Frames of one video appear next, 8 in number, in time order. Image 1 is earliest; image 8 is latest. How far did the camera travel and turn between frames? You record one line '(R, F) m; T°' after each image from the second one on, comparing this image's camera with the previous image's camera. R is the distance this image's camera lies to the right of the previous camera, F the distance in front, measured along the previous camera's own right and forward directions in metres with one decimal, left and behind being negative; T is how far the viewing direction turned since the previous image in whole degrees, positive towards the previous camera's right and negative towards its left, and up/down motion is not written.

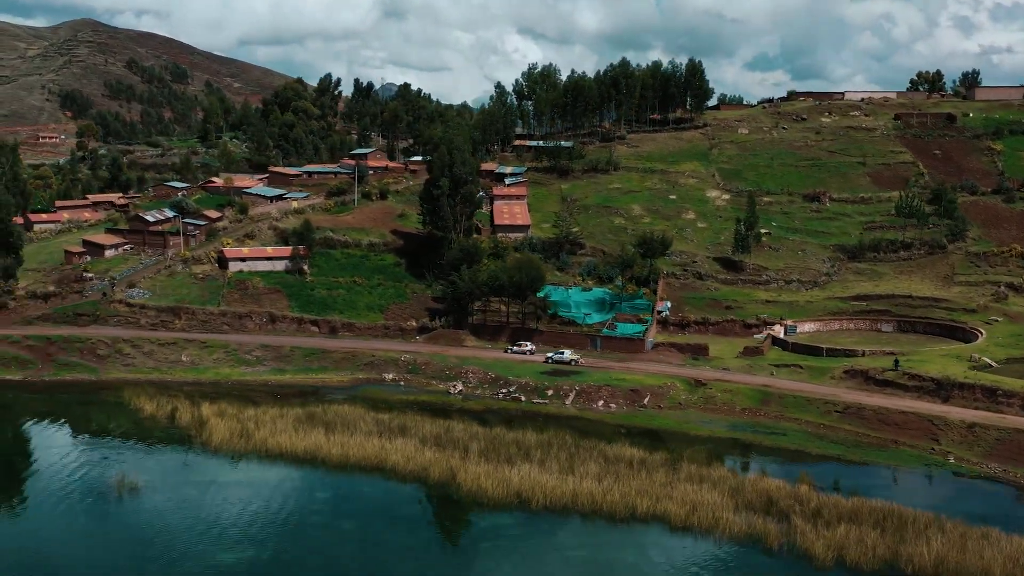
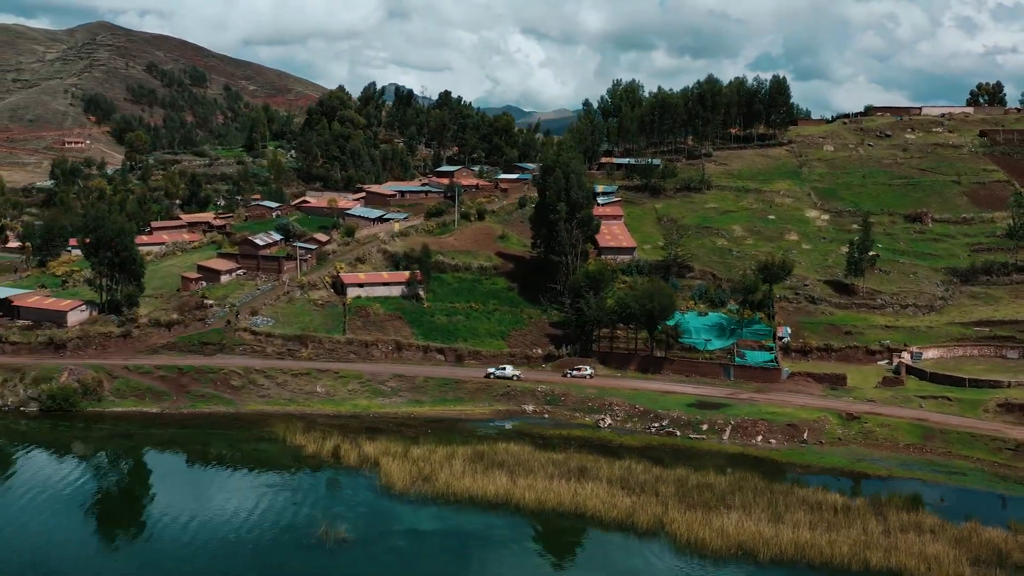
(-4.9, +0.5) m; 0°
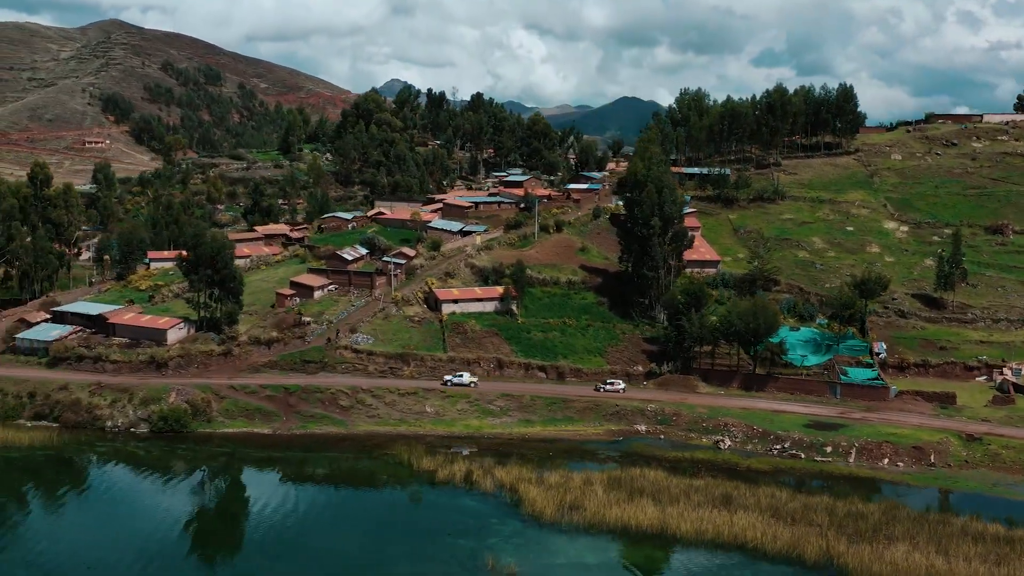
(-3.8, +0.3) m; 0°
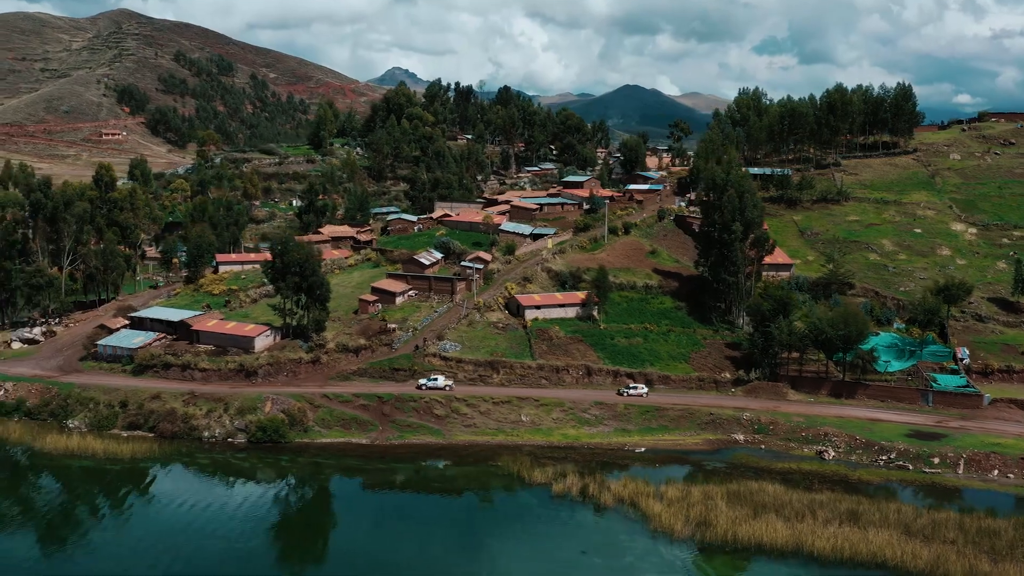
(-3.3, +0.2) m; 0°
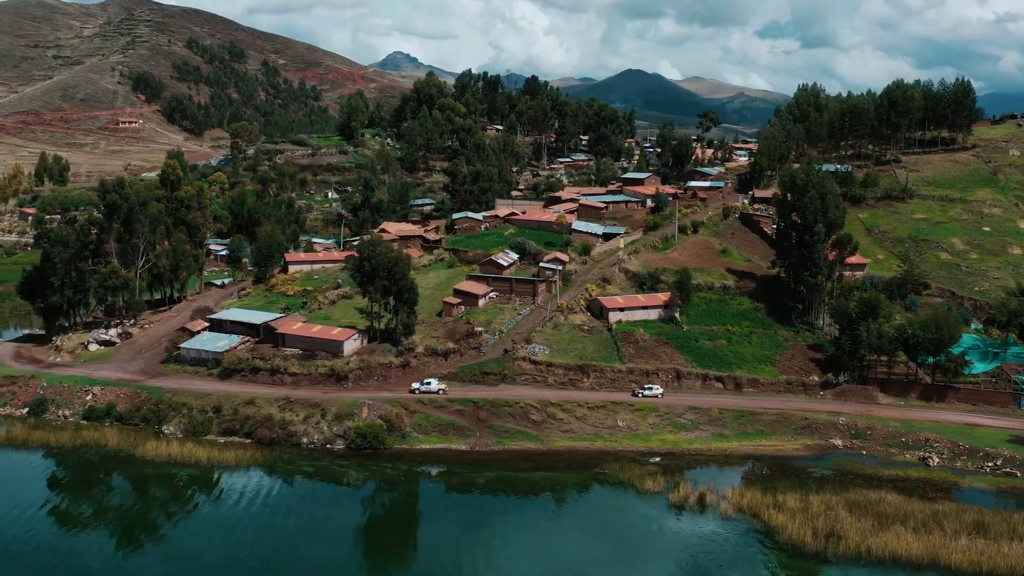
(-3.3, +0.2) m; 0°
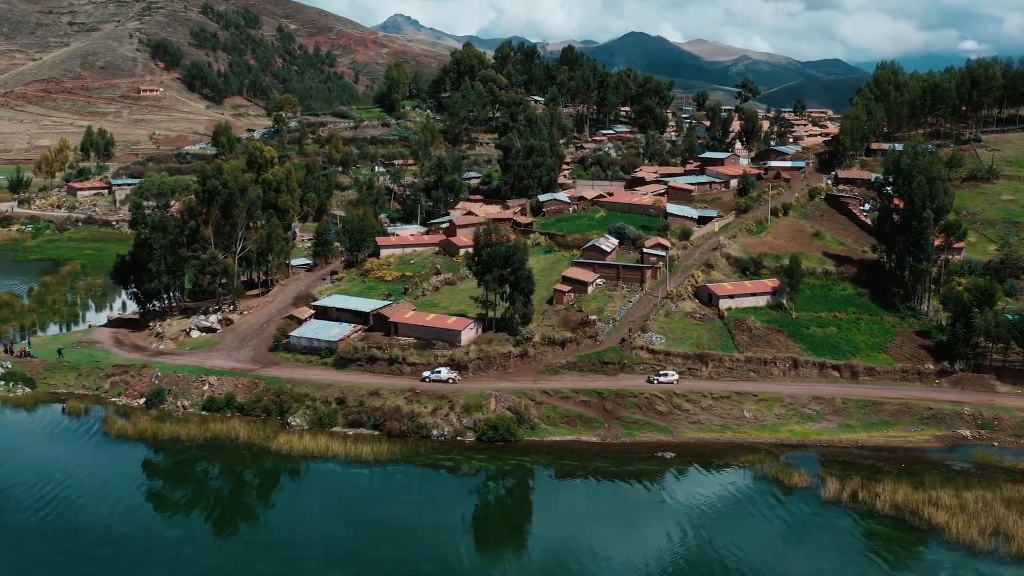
(-4.4, +0.2) m; 0°
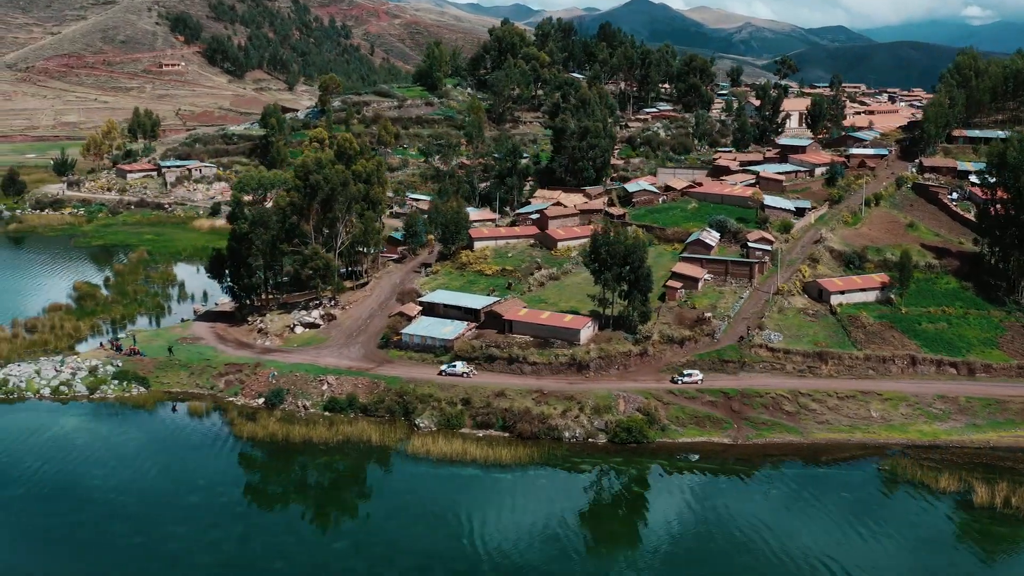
(-4.4, +0.2) m; 0°
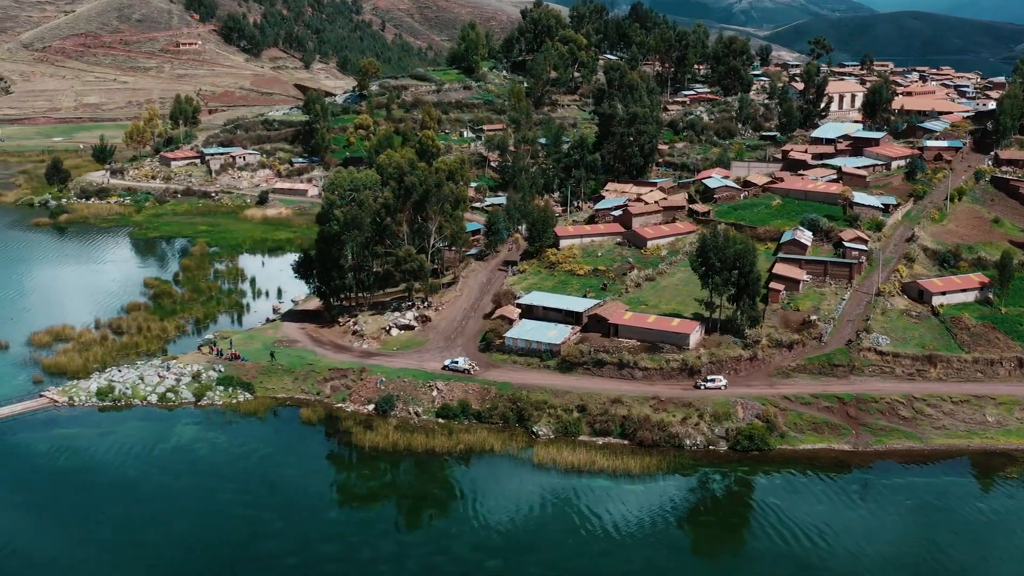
(-4.1, +0.1) m; 0°
